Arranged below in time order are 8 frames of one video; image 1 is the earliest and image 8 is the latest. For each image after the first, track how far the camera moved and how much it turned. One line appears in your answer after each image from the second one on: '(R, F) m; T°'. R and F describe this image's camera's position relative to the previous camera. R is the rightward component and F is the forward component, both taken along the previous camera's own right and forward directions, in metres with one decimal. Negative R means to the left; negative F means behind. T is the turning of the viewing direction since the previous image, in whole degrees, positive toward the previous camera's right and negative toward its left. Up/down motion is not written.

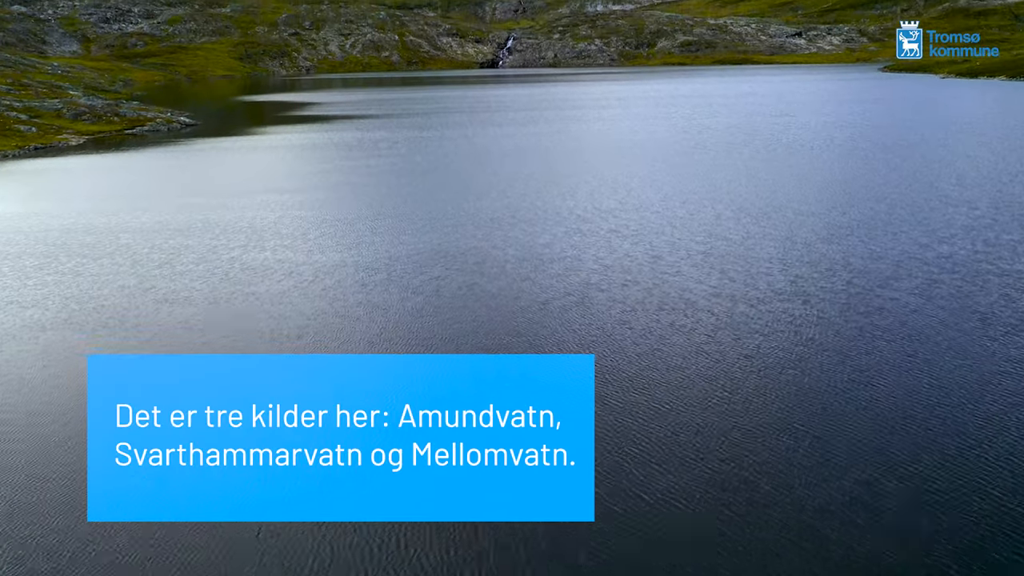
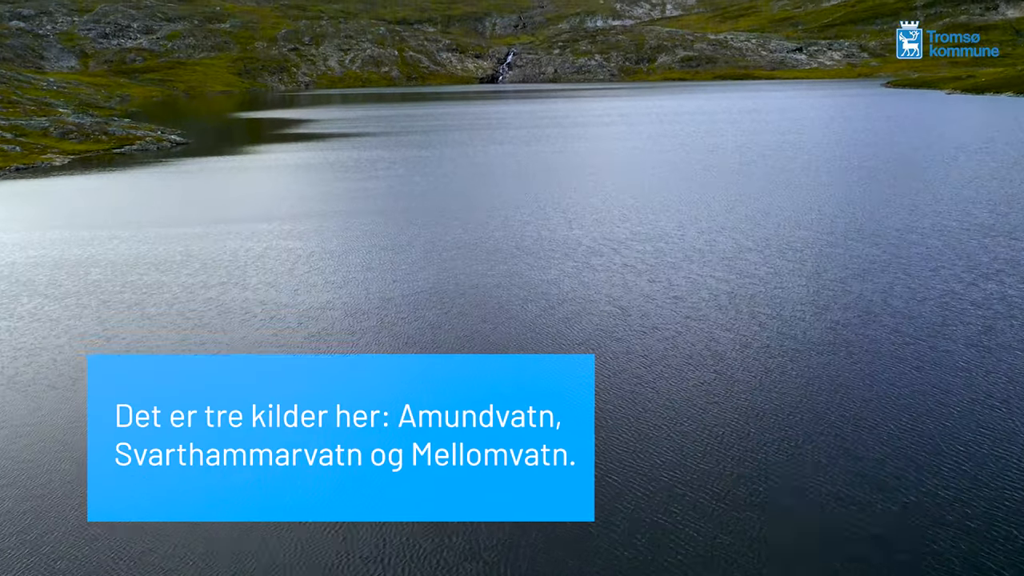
(-0.2, +3.3) m; 0°
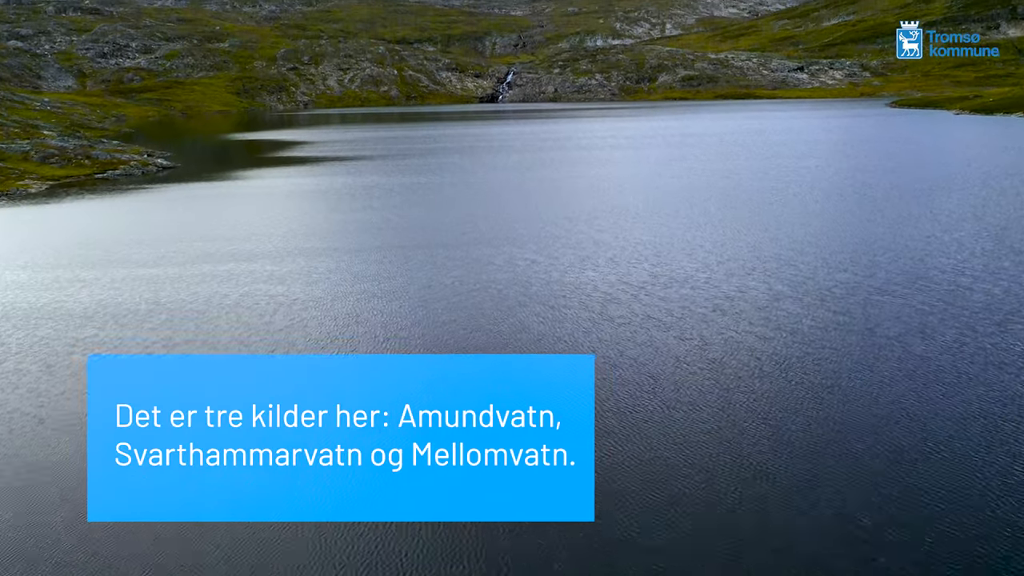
(-0.3, +4.5) m; 0°
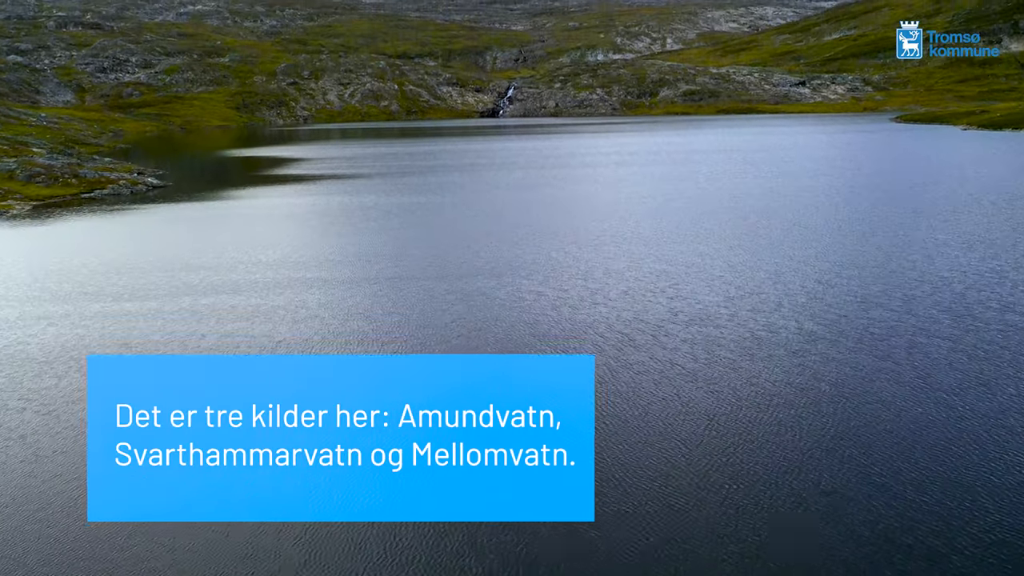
(-0.2, +3.3) m; 0°
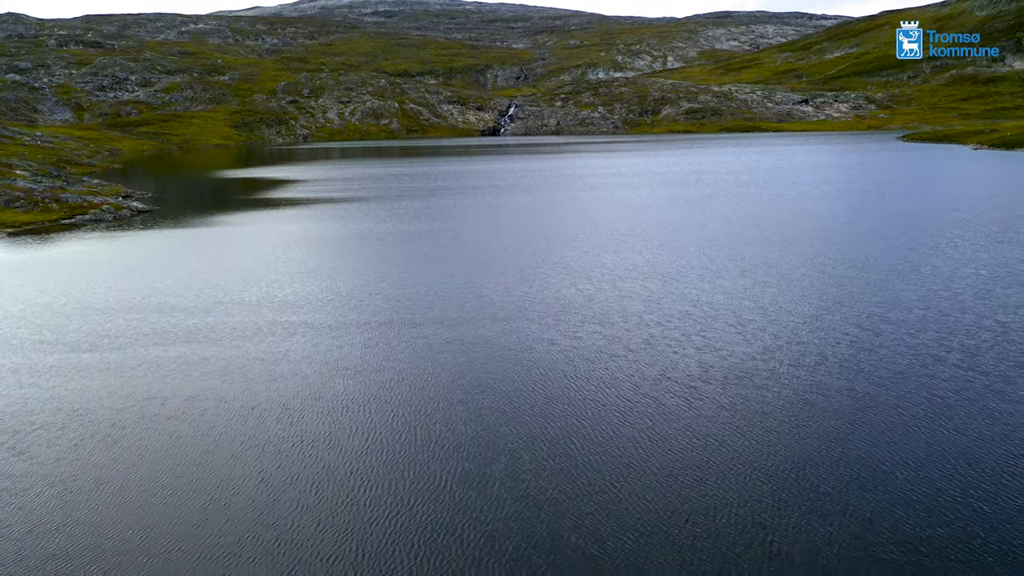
(-0.3, +4.5) m; 0°
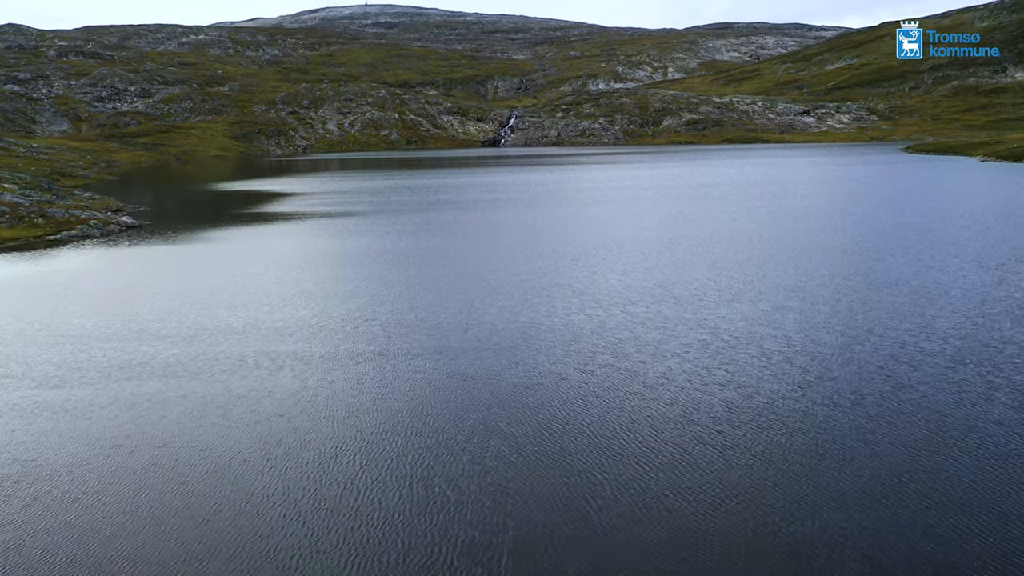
(-0.2, +3.0) m; 0°
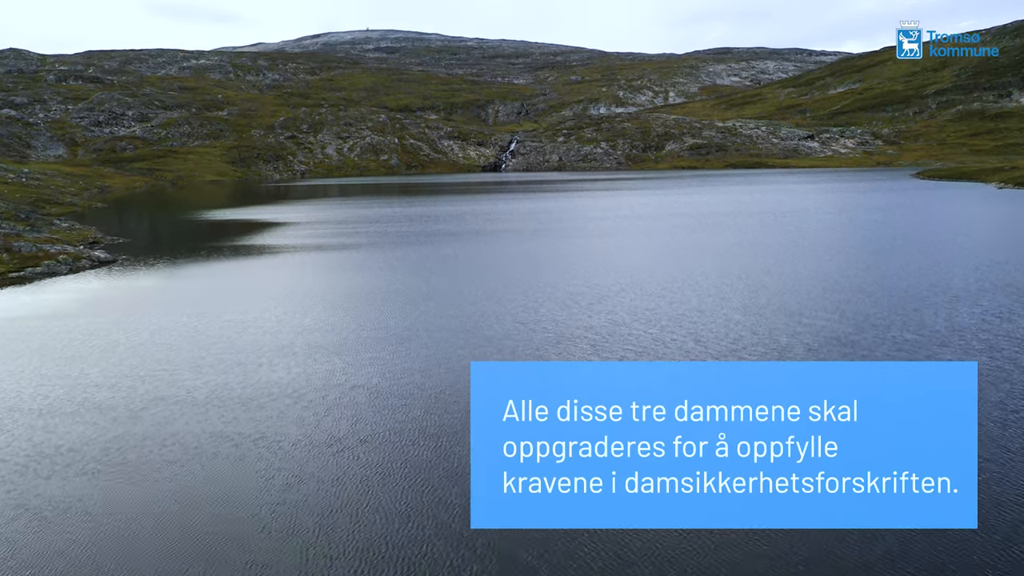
(-0.5, +6.7) m; 0°
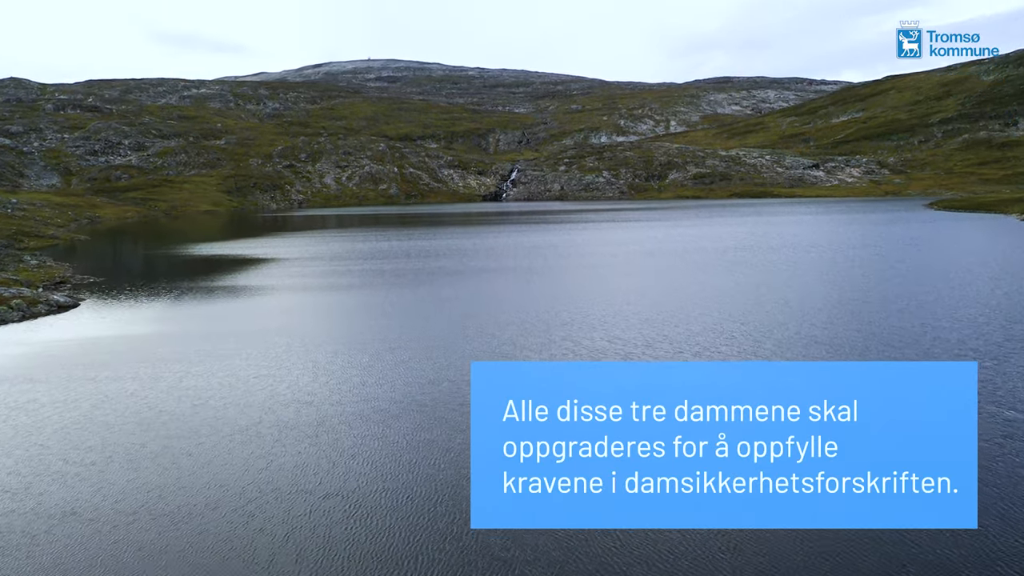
(-0.6, +8.1) m; 0°
